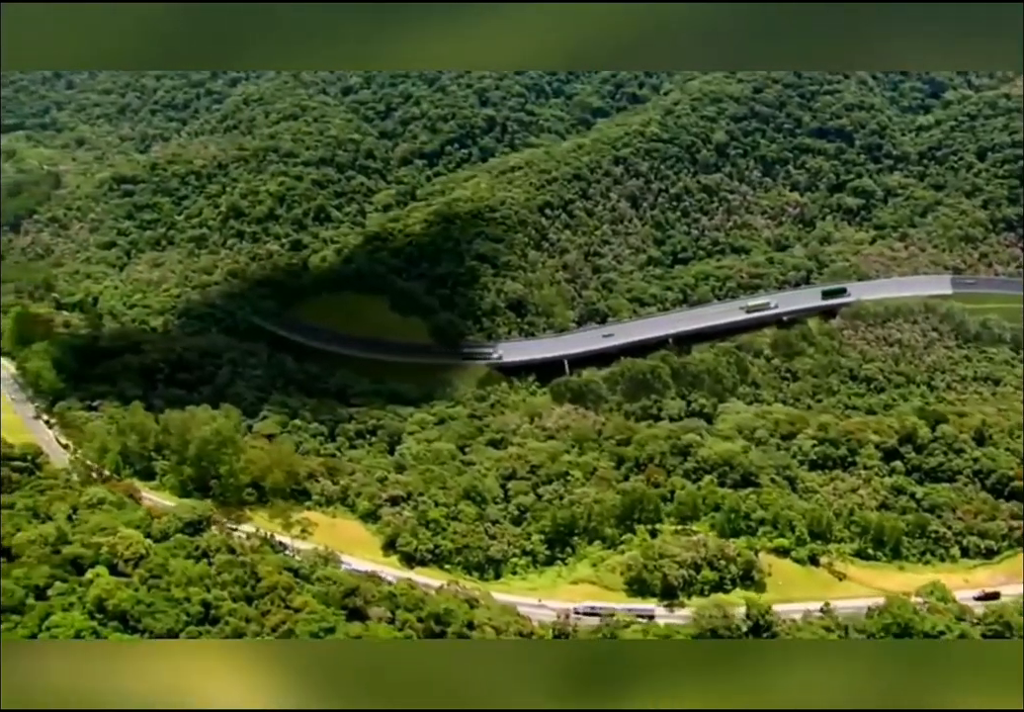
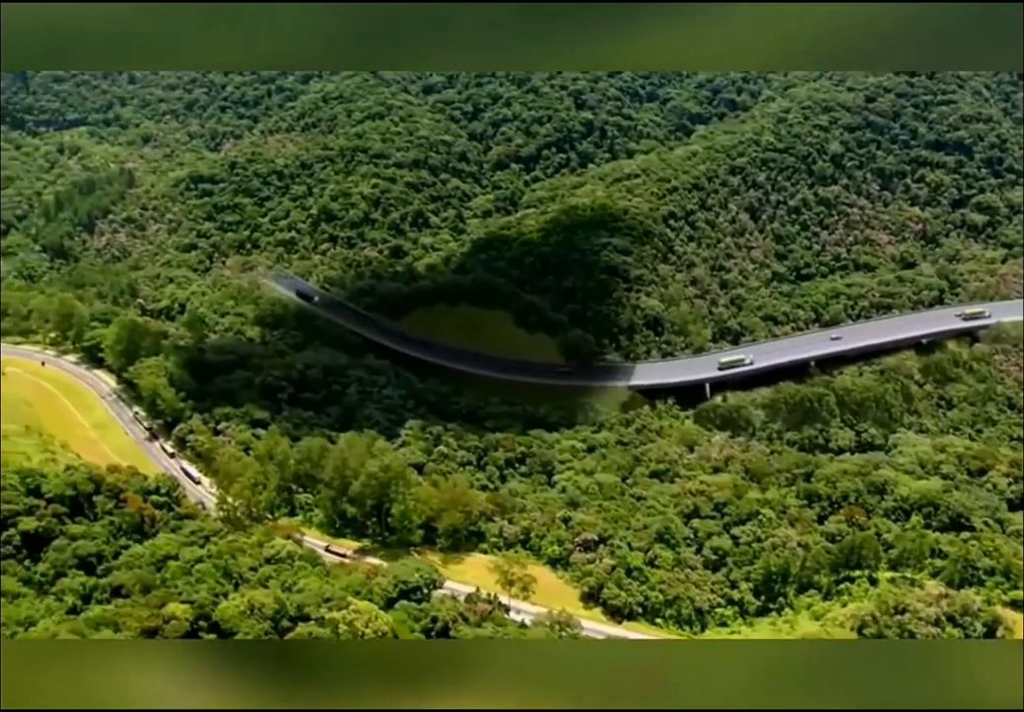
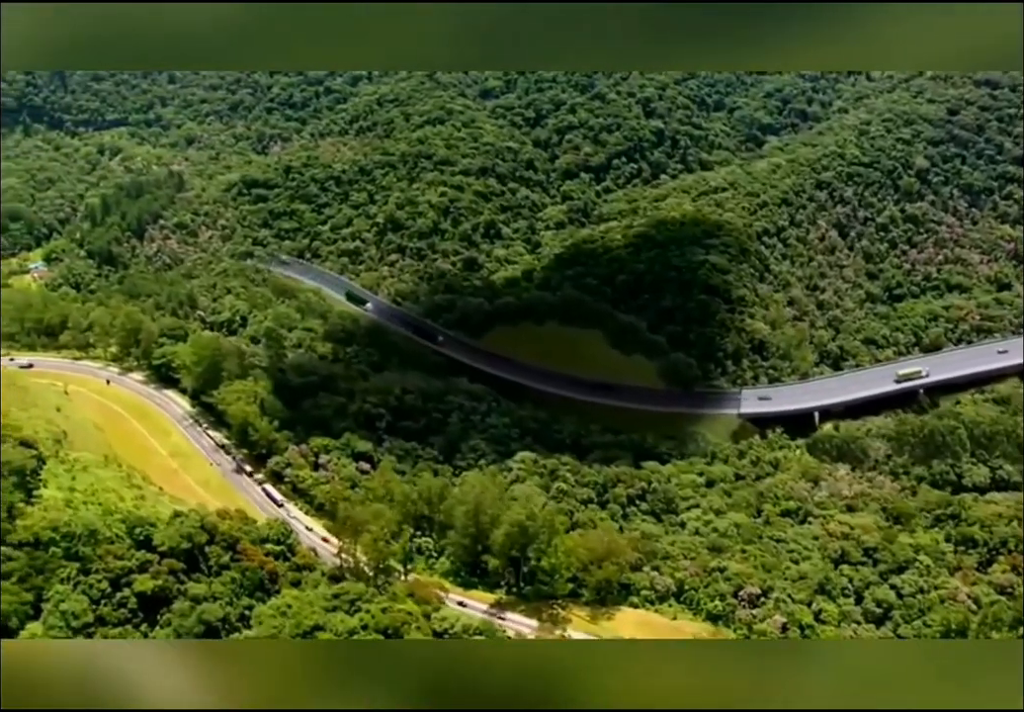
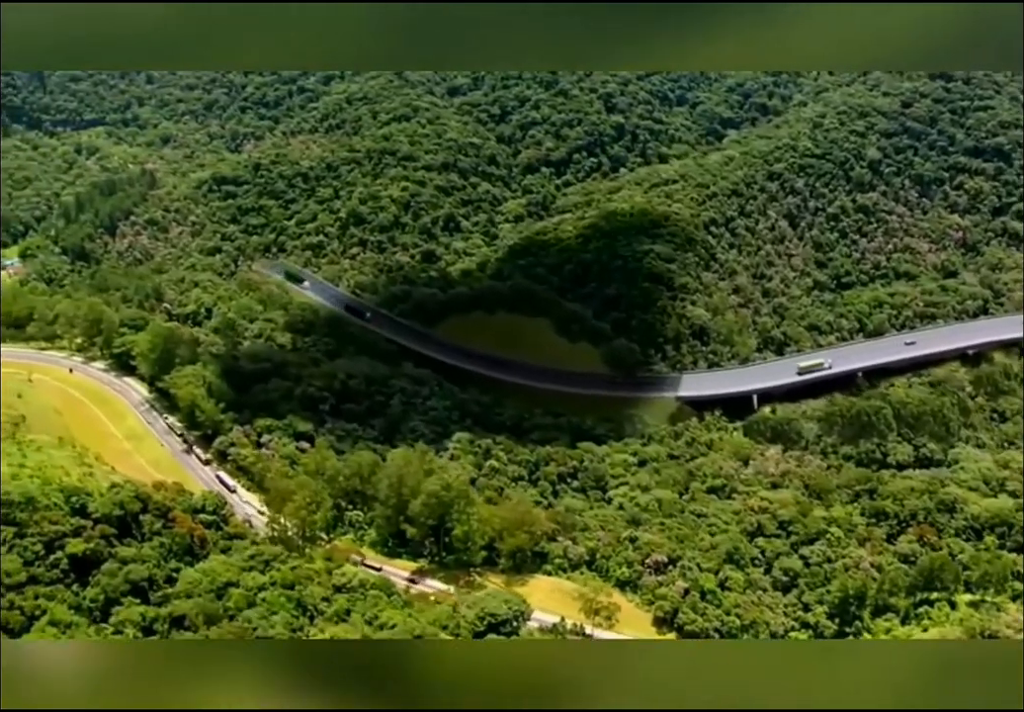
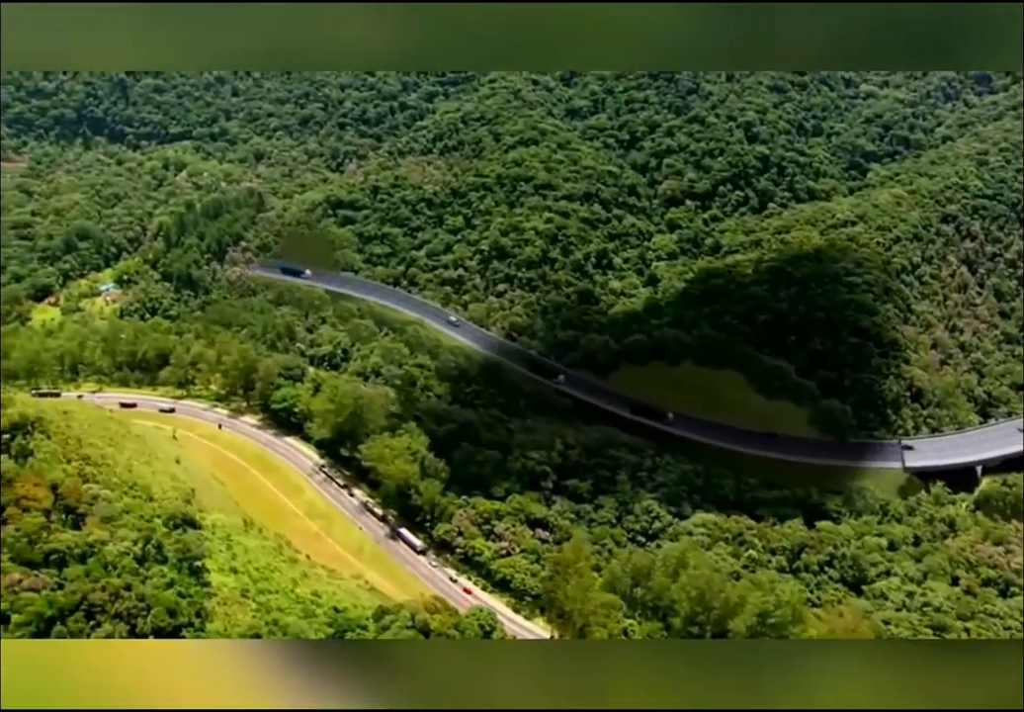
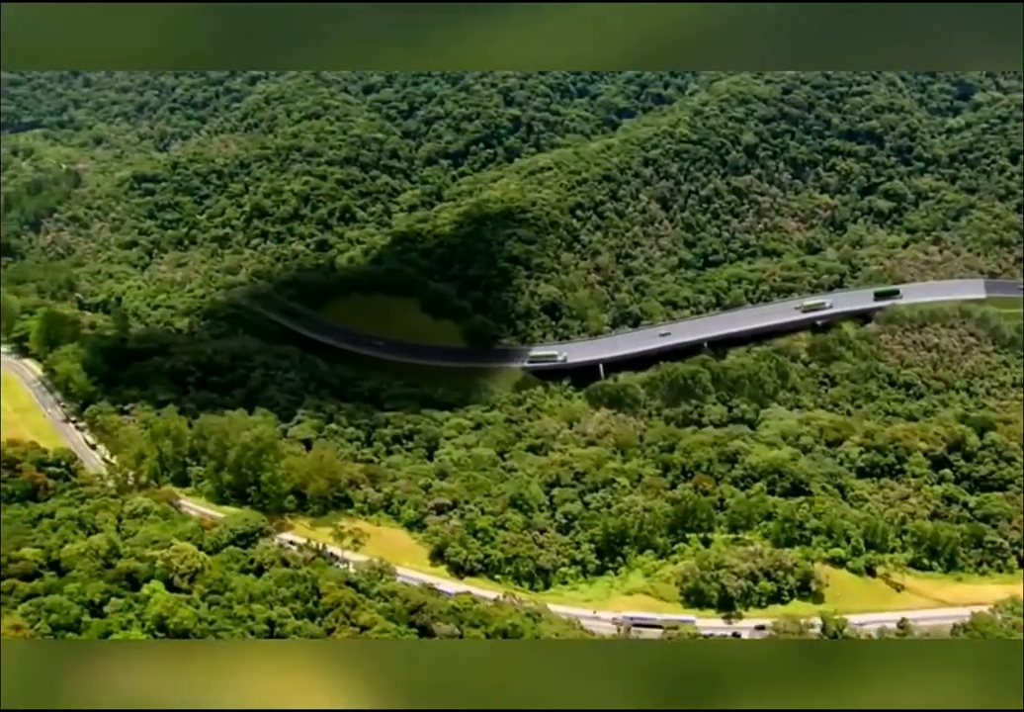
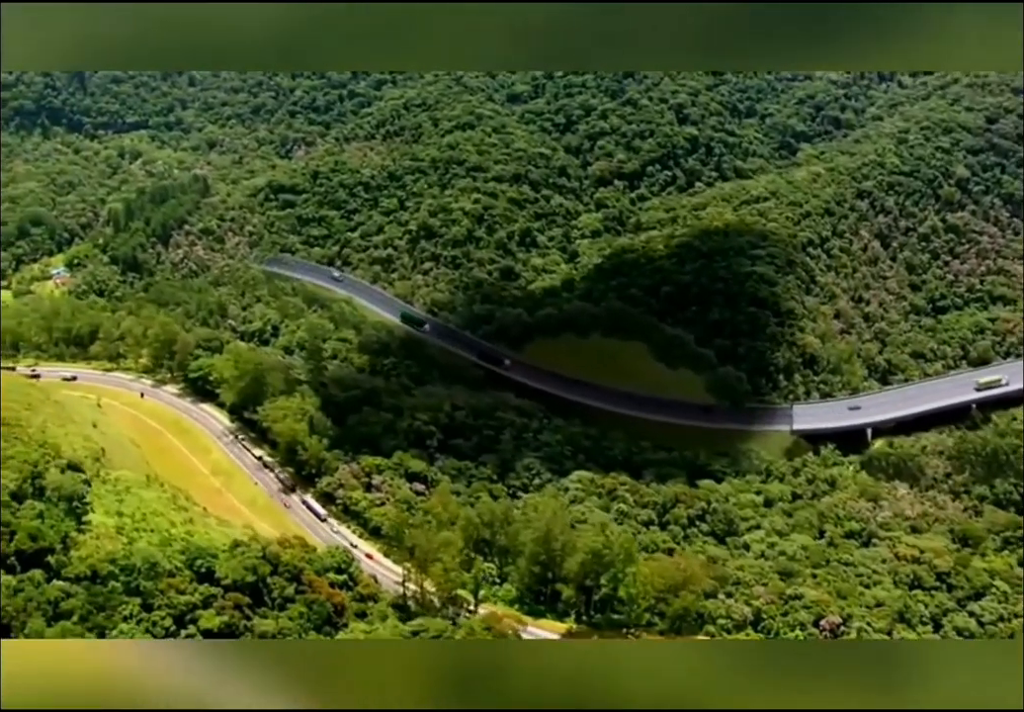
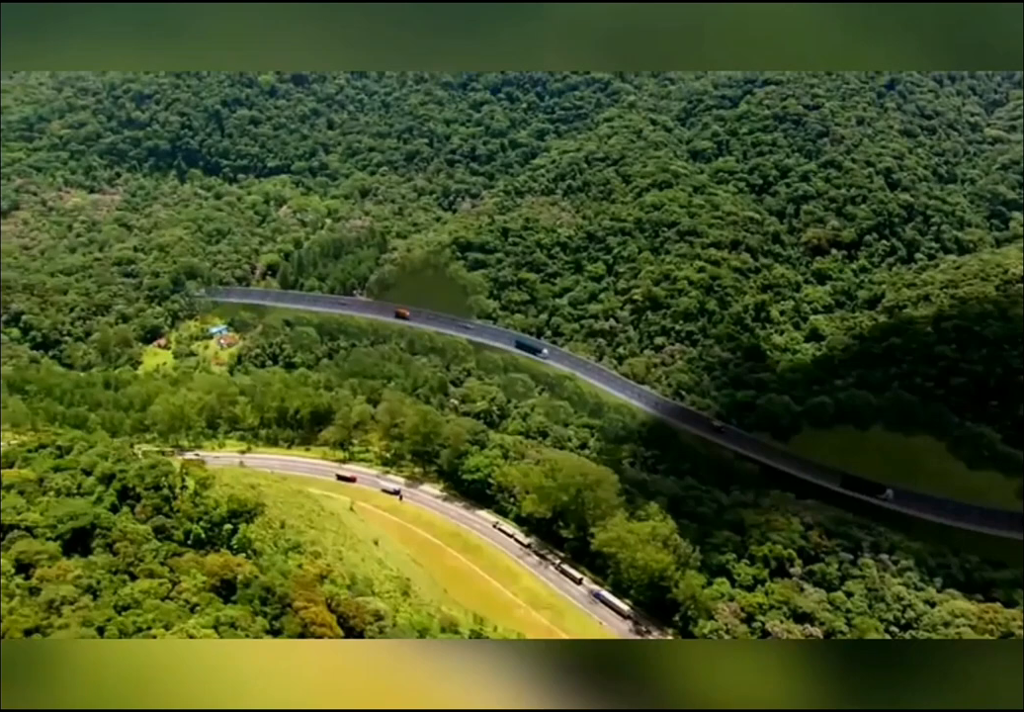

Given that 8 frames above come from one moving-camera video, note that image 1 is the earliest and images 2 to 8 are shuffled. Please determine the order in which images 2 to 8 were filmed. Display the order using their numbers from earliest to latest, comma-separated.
6, 2, 4, 3, 7, 5, 8
